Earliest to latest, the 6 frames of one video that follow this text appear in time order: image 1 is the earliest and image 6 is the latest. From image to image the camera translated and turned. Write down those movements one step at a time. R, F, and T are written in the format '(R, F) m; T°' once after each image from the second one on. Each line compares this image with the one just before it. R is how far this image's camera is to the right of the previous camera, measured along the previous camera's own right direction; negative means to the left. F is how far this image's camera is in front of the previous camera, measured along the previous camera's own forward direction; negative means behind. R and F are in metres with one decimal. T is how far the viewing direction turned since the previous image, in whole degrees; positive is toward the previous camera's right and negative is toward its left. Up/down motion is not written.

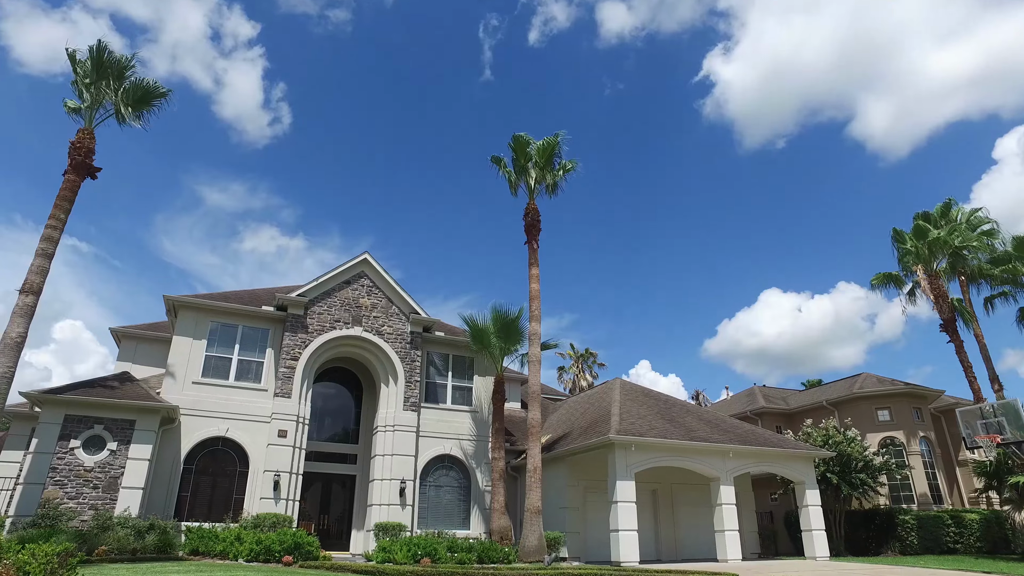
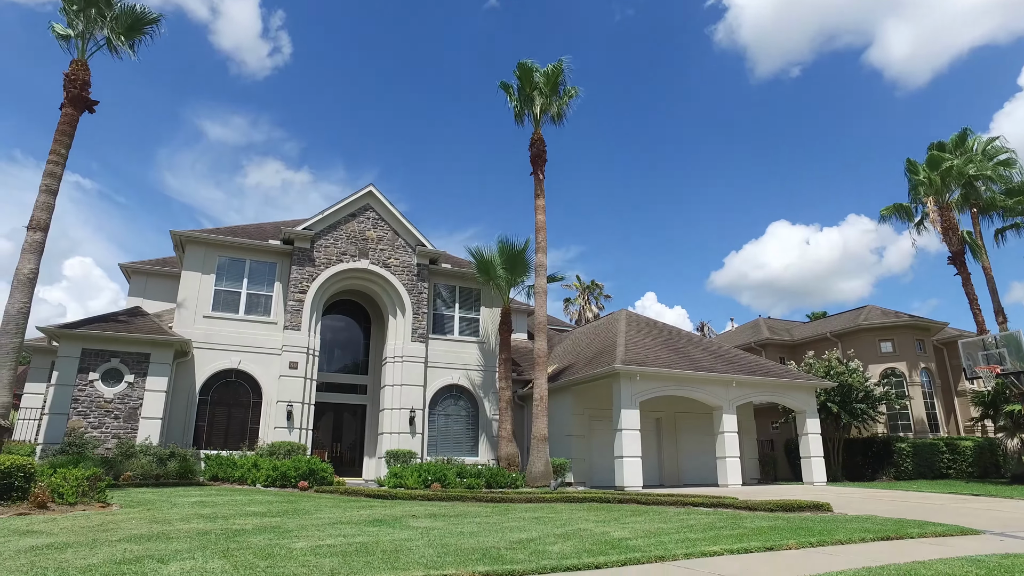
(0.0, 0.0) m; -1°
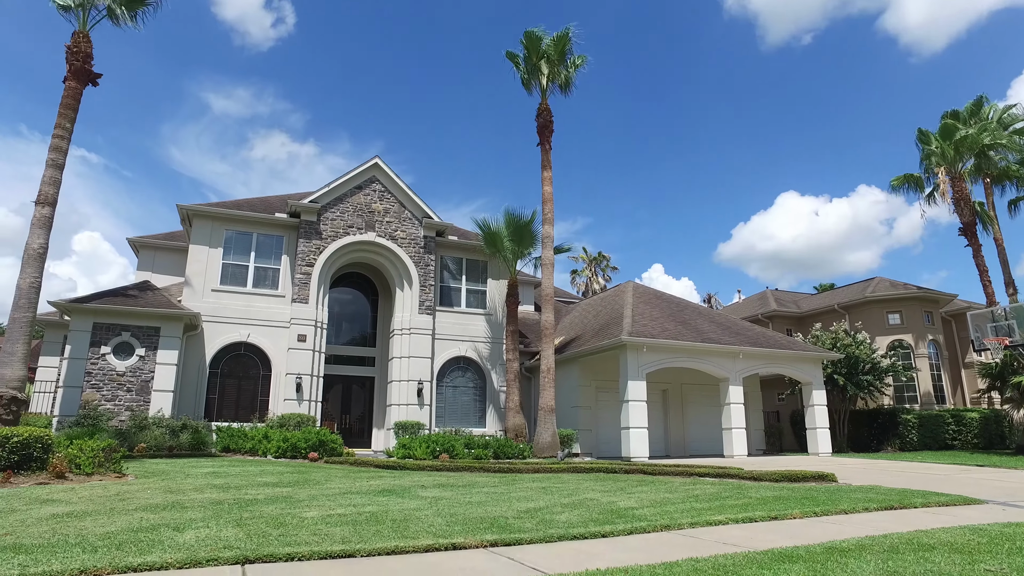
(0.0, 0.0) m; -1°
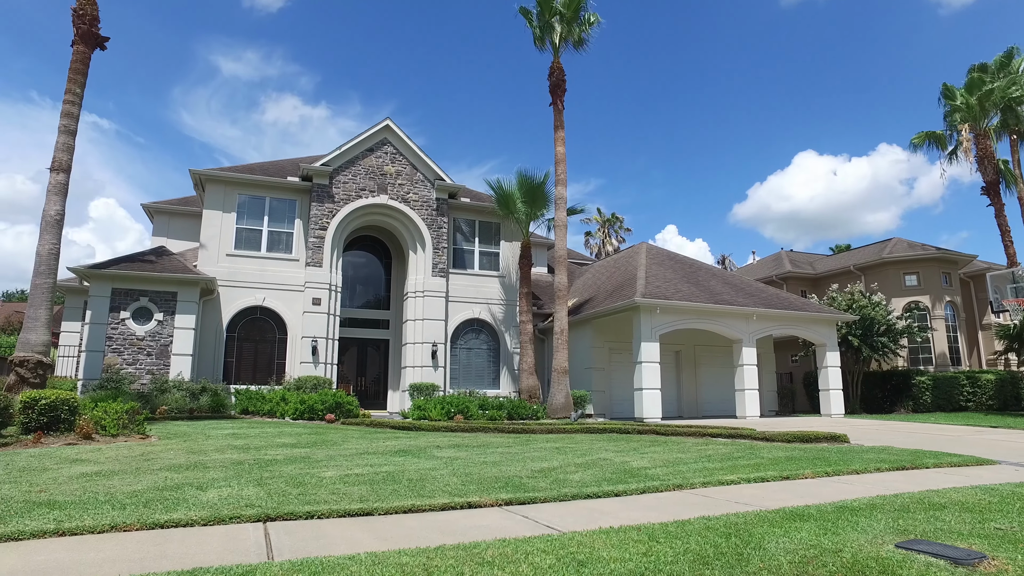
(0.0, 0.0) m; -1°
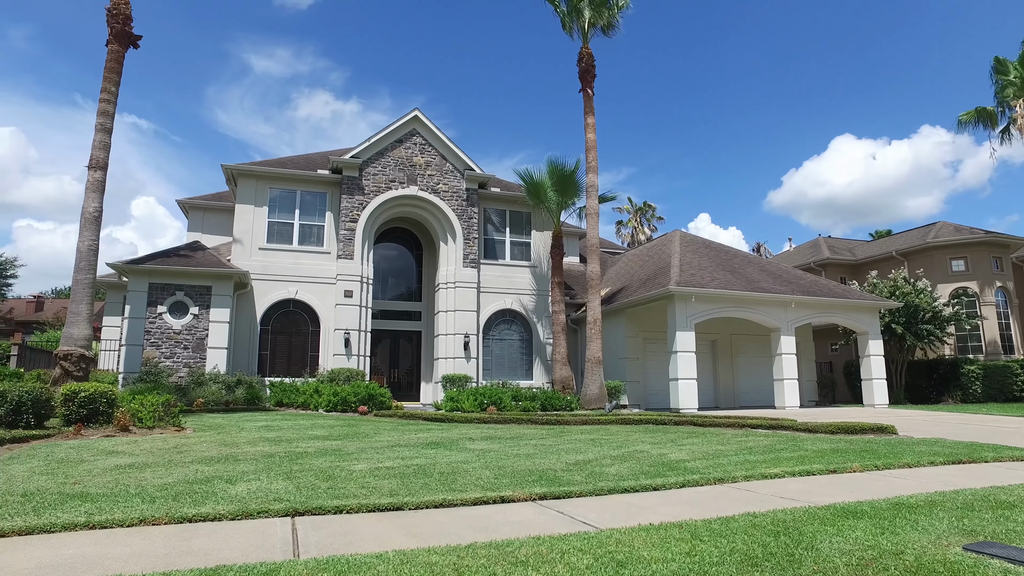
(0.0, +0.2) m; -3°
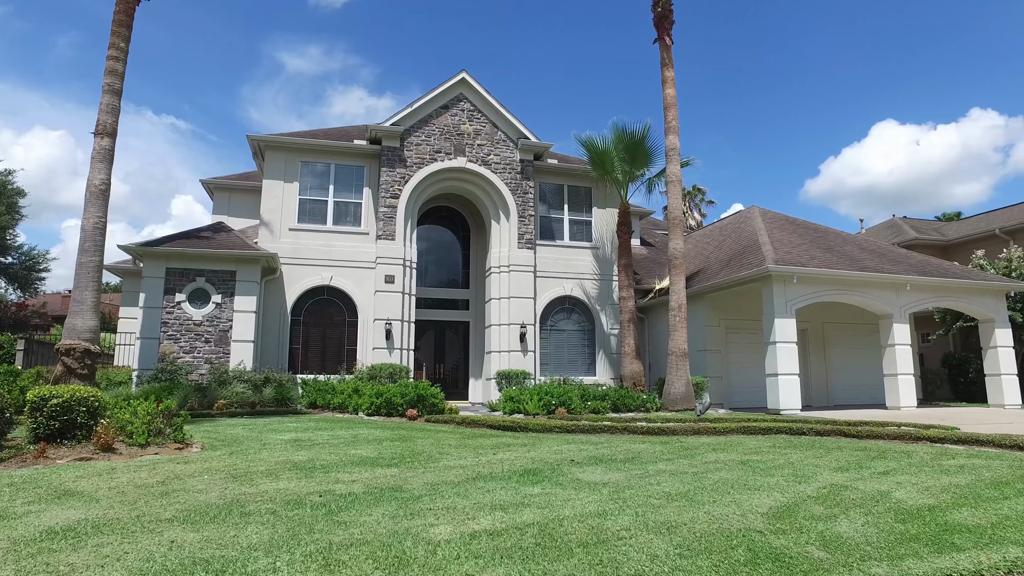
(-0.9, +2.7) m; -3°
